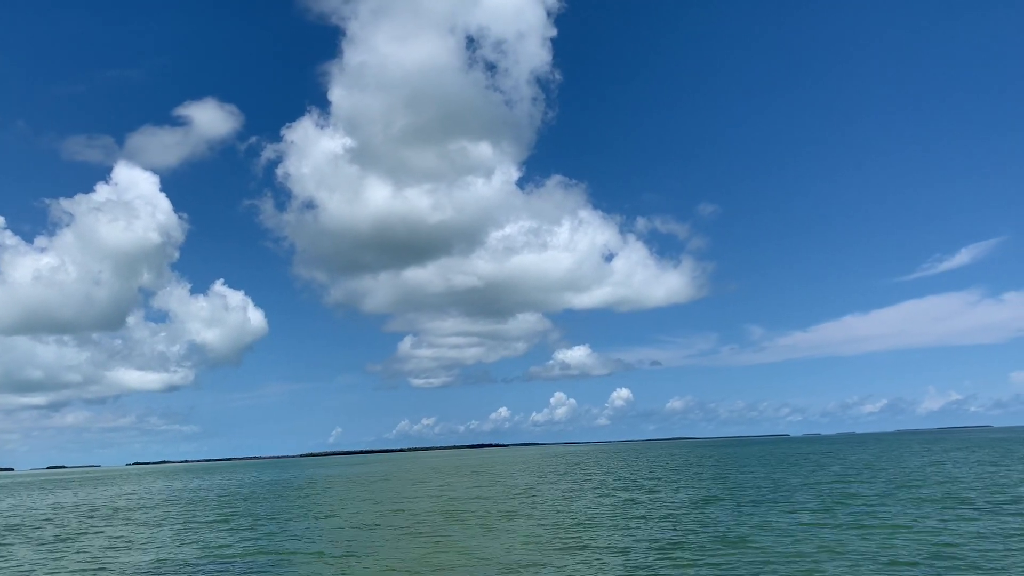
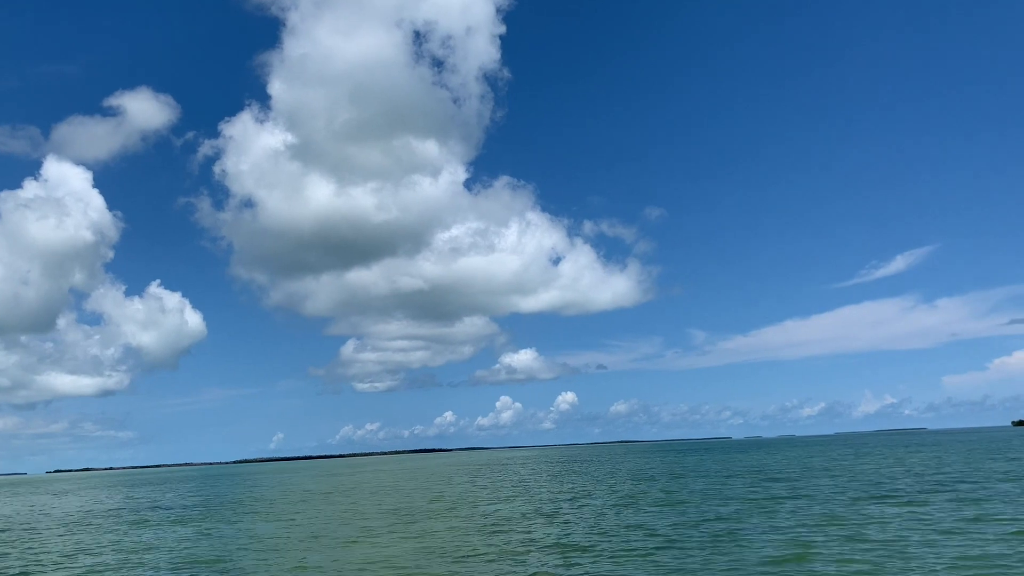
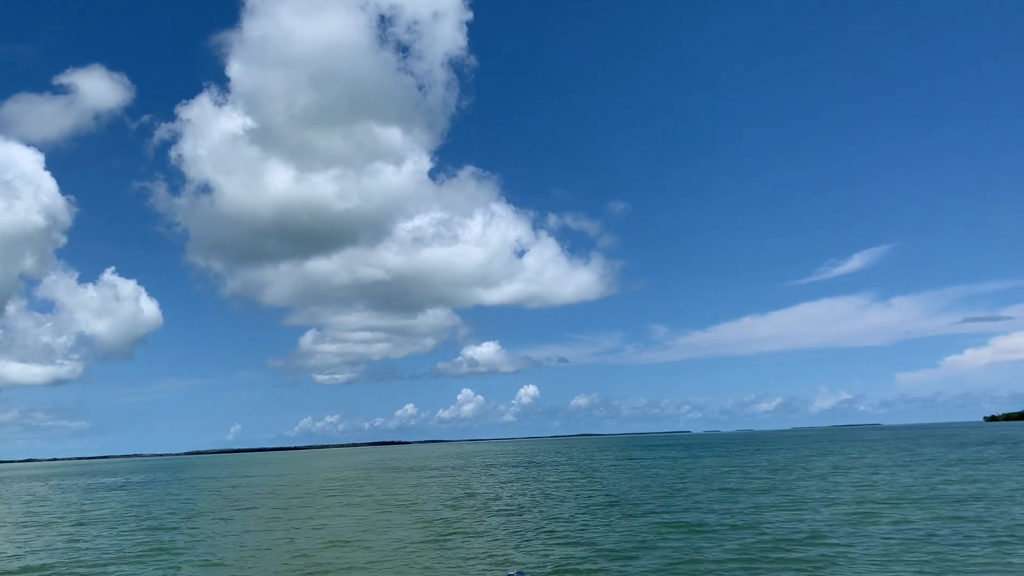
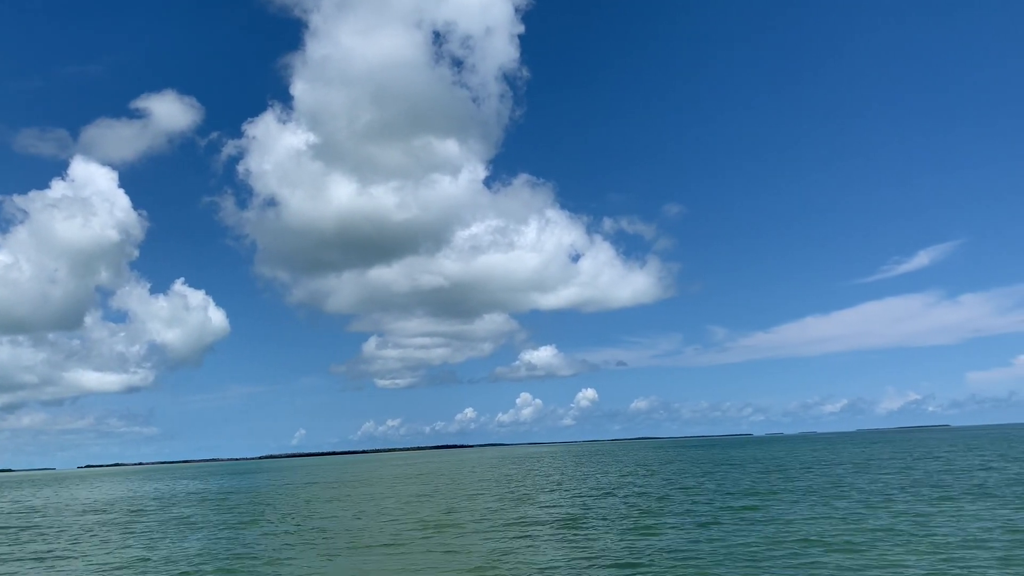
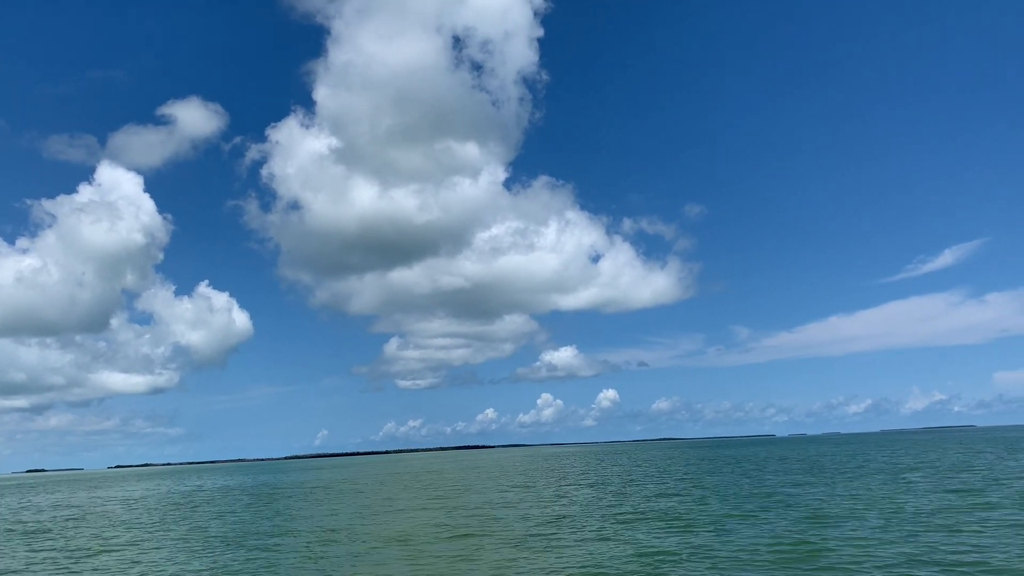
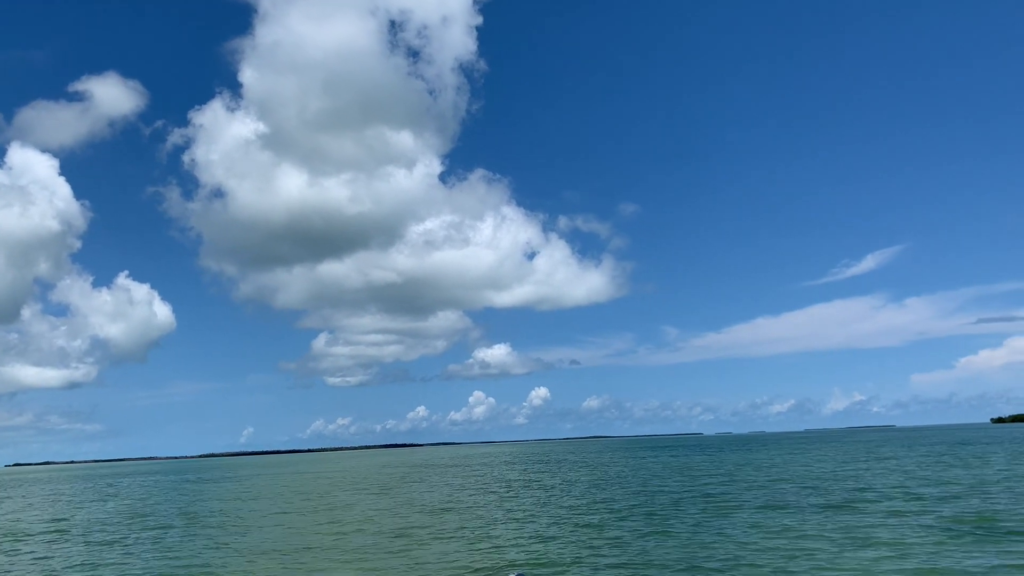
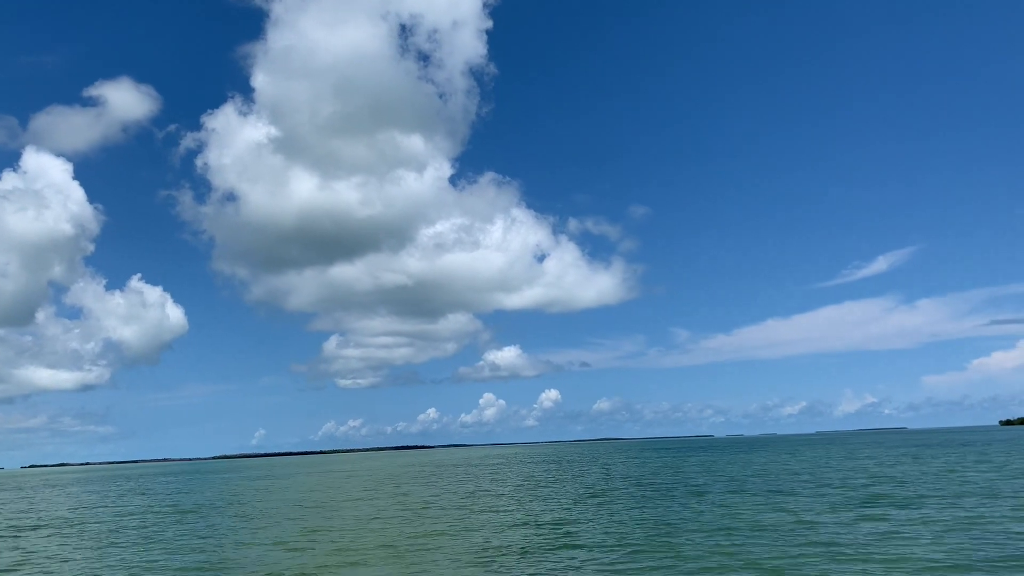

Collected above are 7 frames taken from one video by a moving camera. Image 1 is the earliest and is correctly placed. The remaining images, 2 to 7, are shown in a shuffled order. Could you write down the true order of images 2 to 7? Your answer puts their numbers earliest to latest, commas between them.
5, 4, 2, 7, 6, 3
